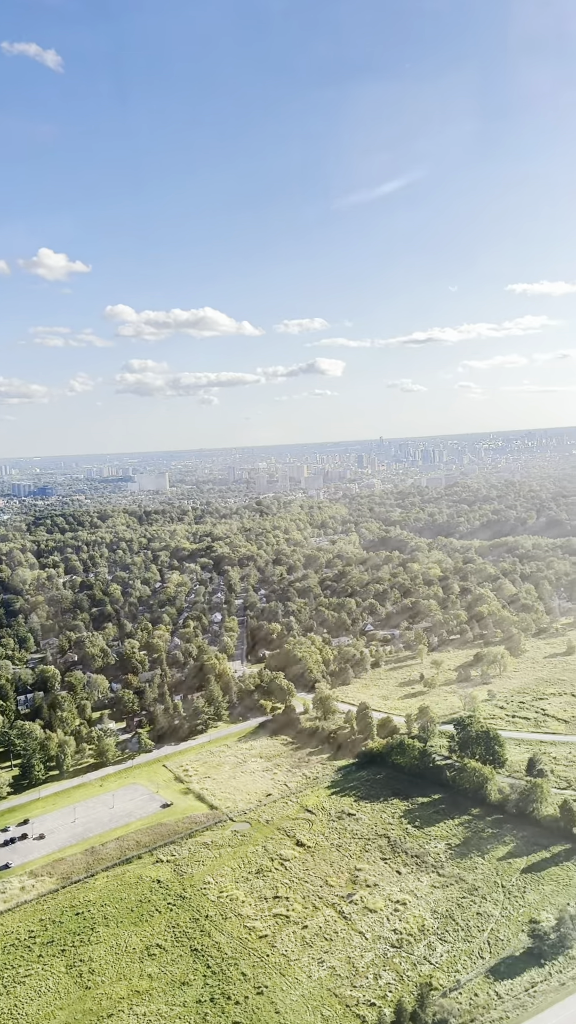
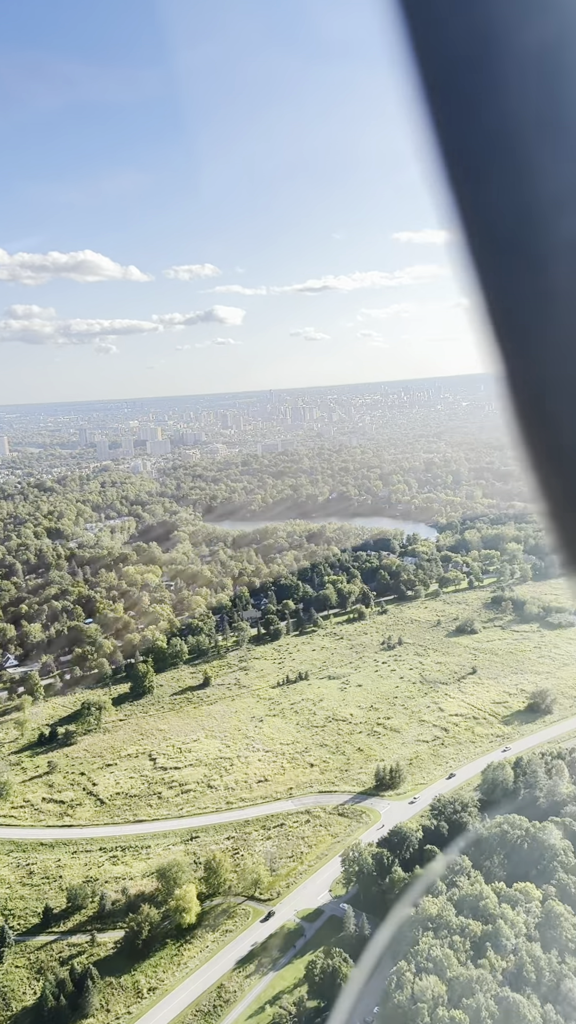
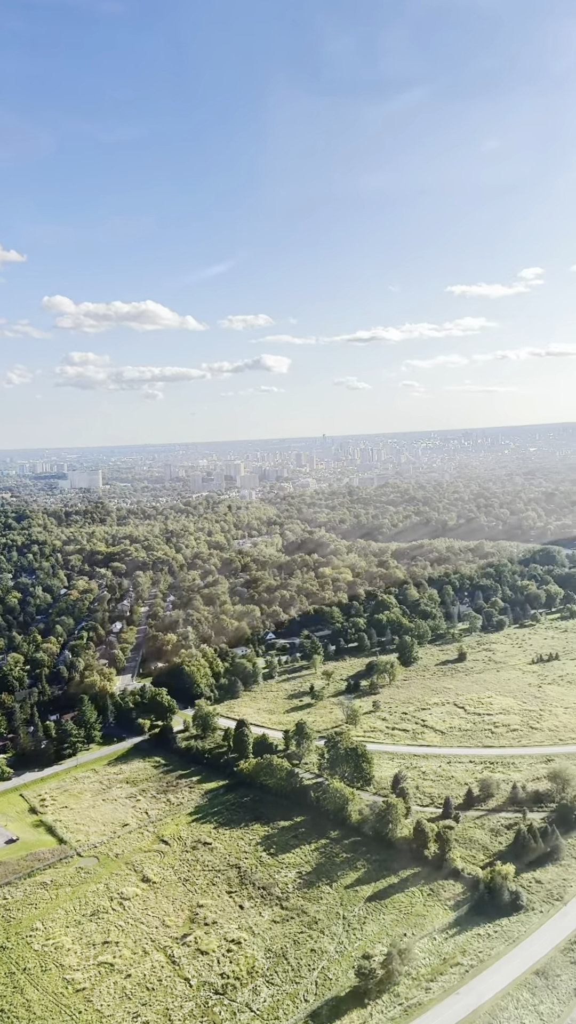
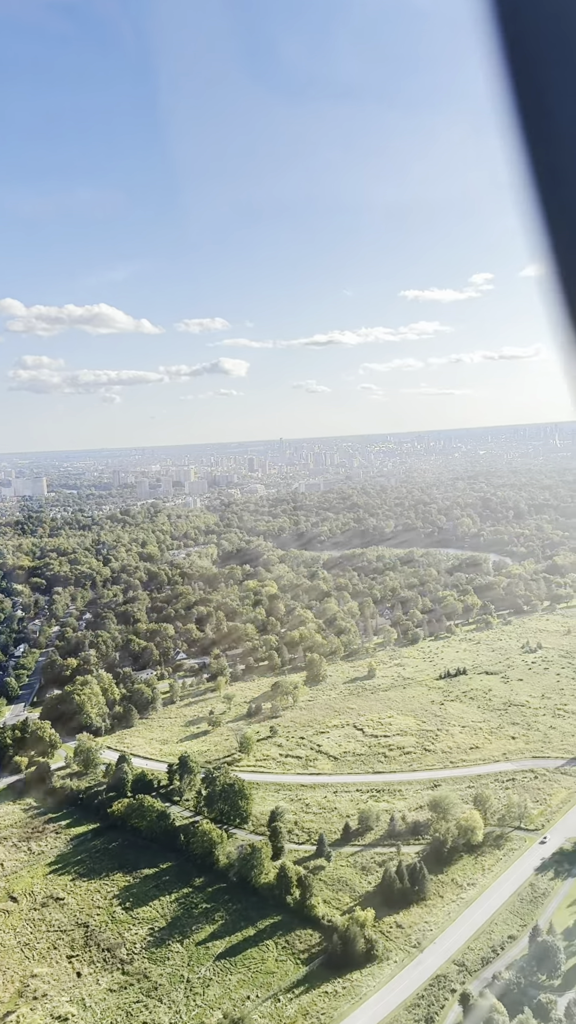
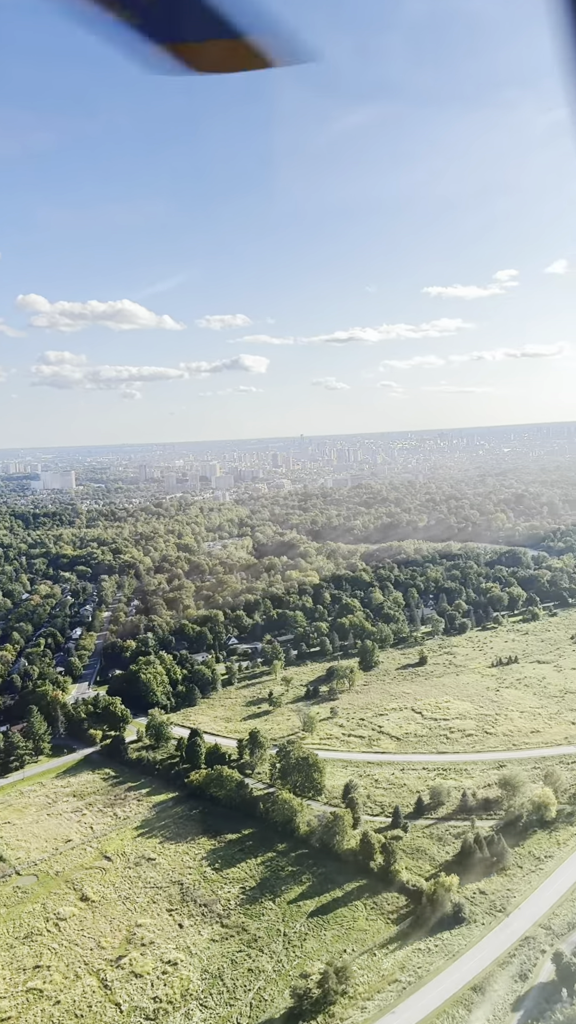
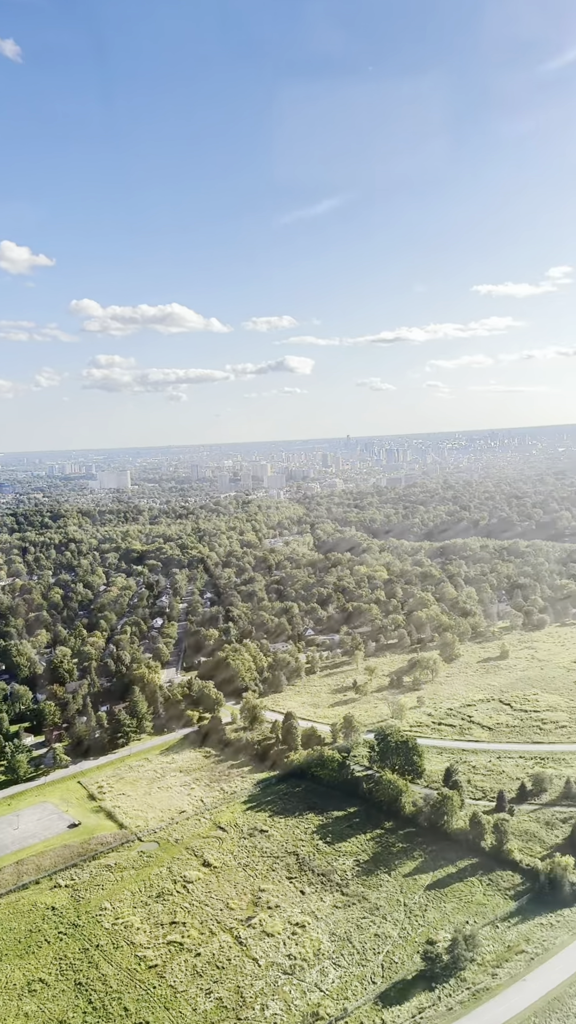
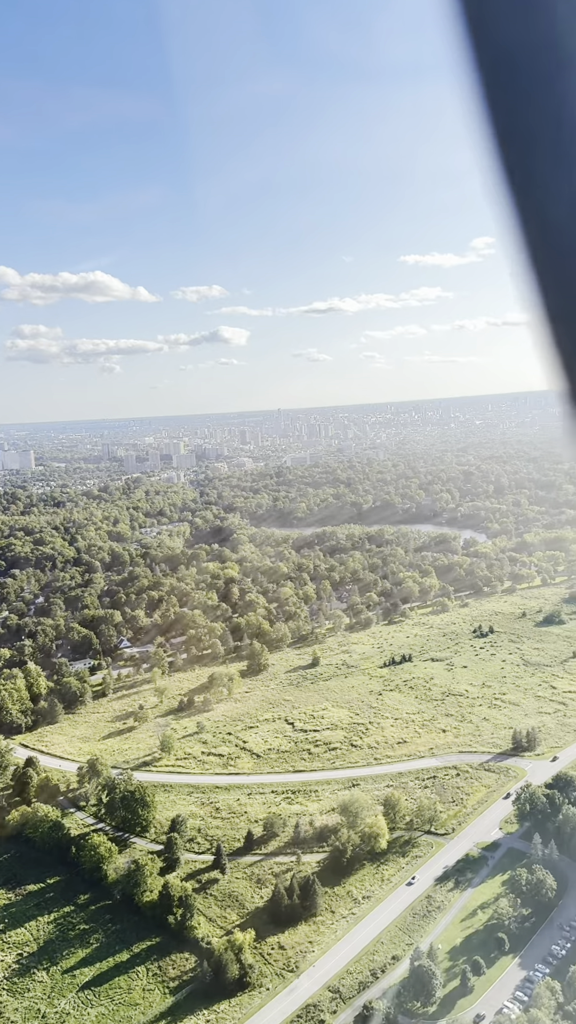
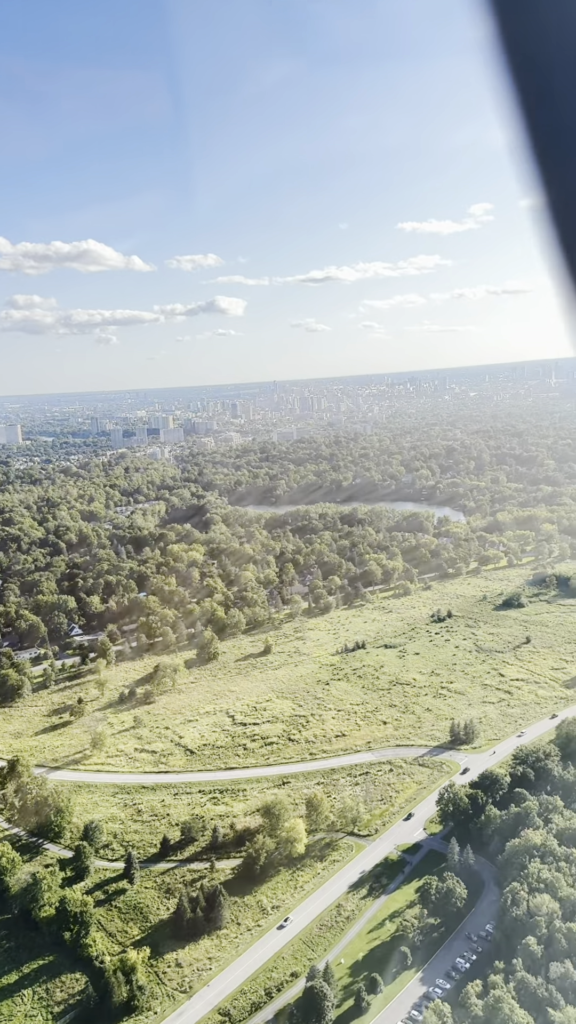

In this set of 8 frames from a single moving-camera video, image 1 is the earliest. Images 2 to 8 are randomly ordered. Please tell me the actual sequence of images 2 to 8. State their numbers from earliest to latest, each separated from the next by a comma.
6, 3, 5, 4, 7, 8, 2
